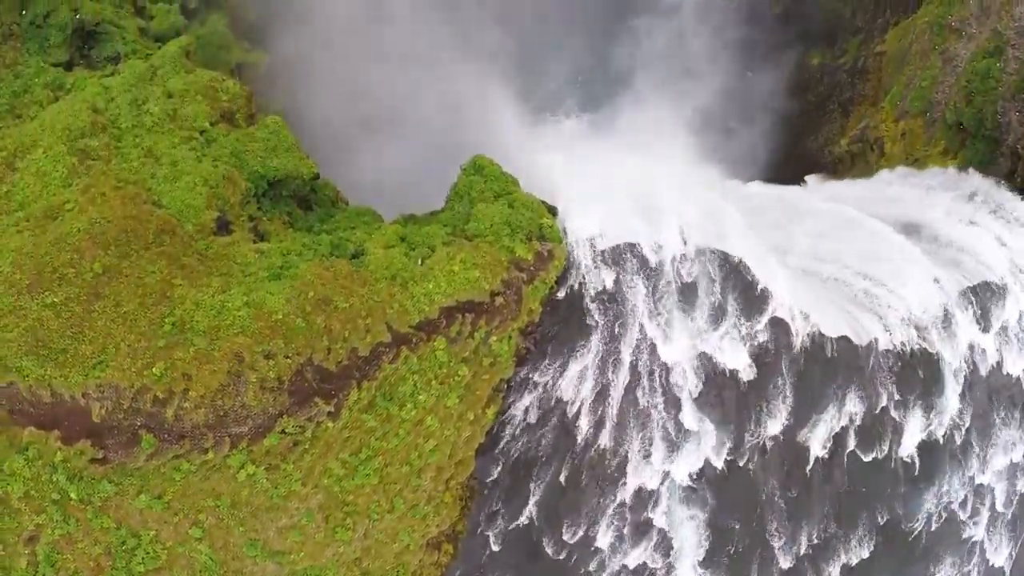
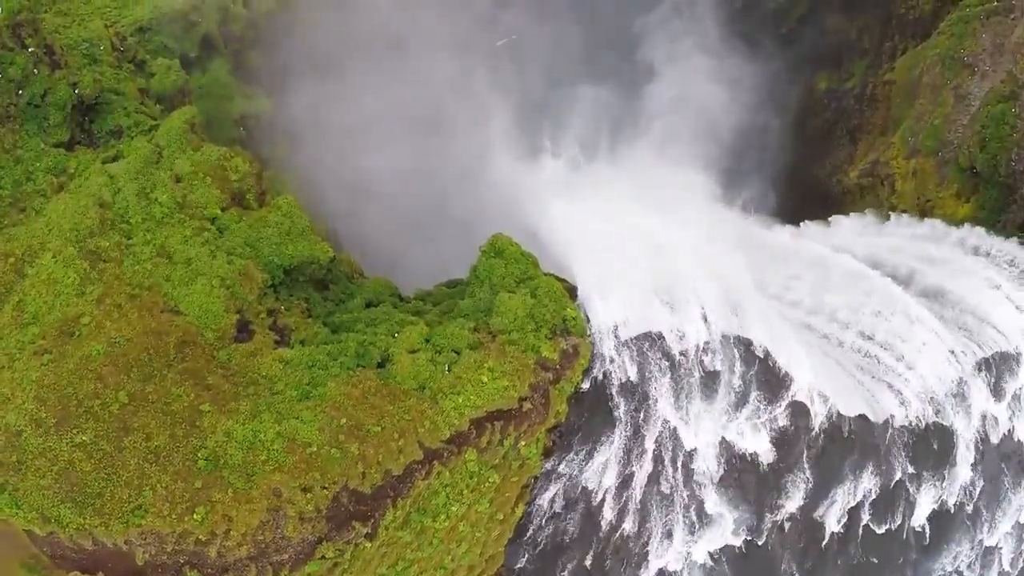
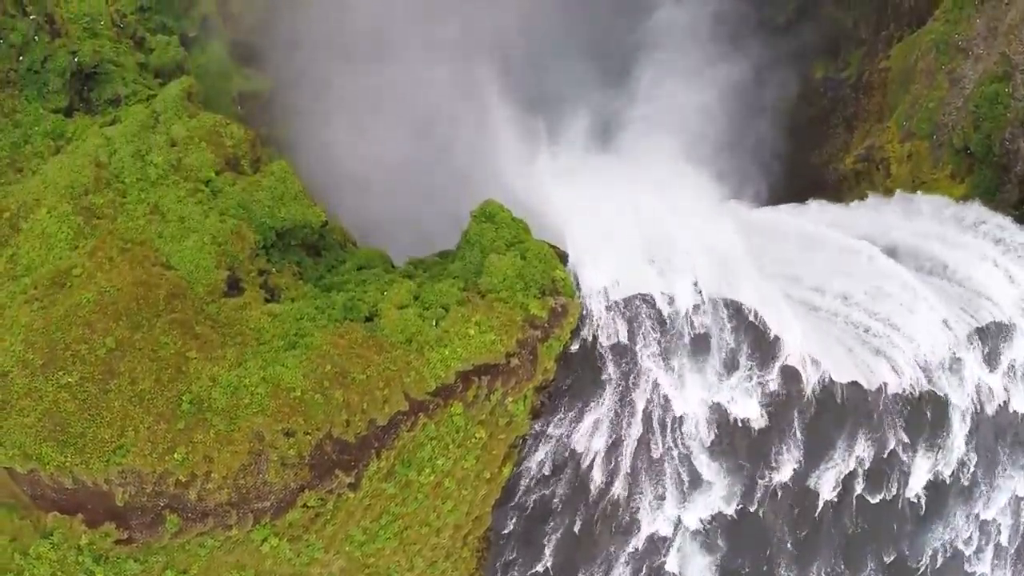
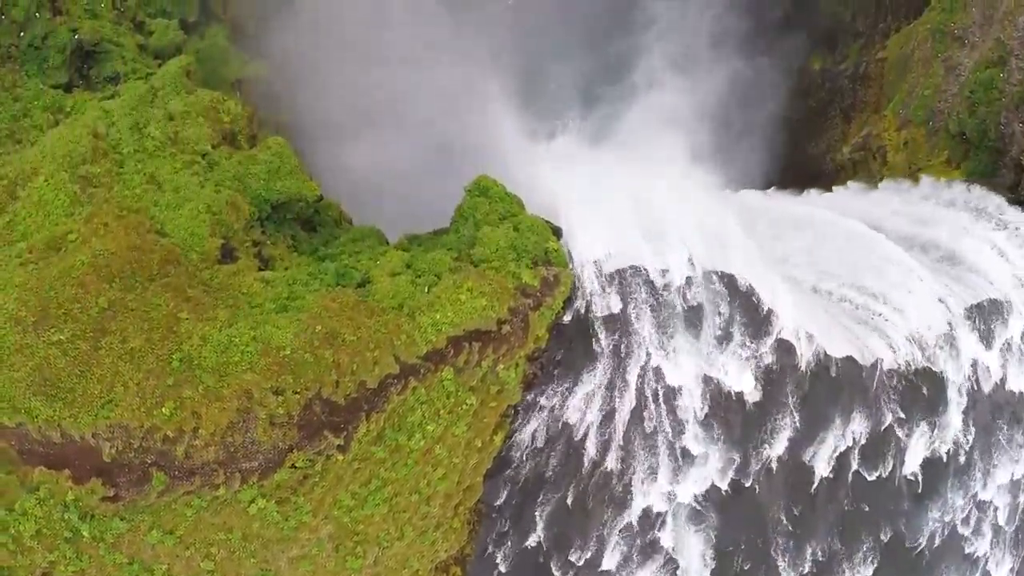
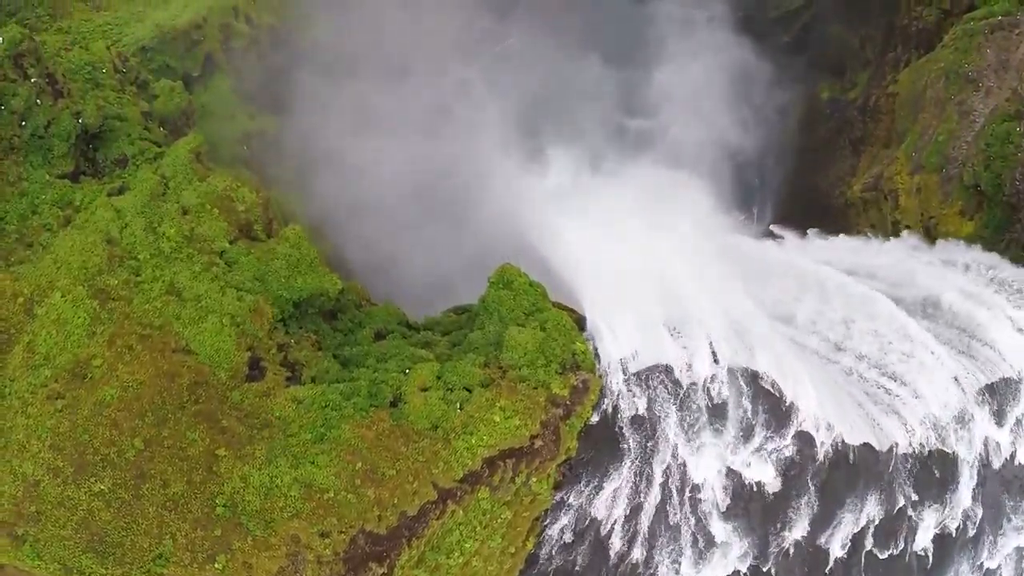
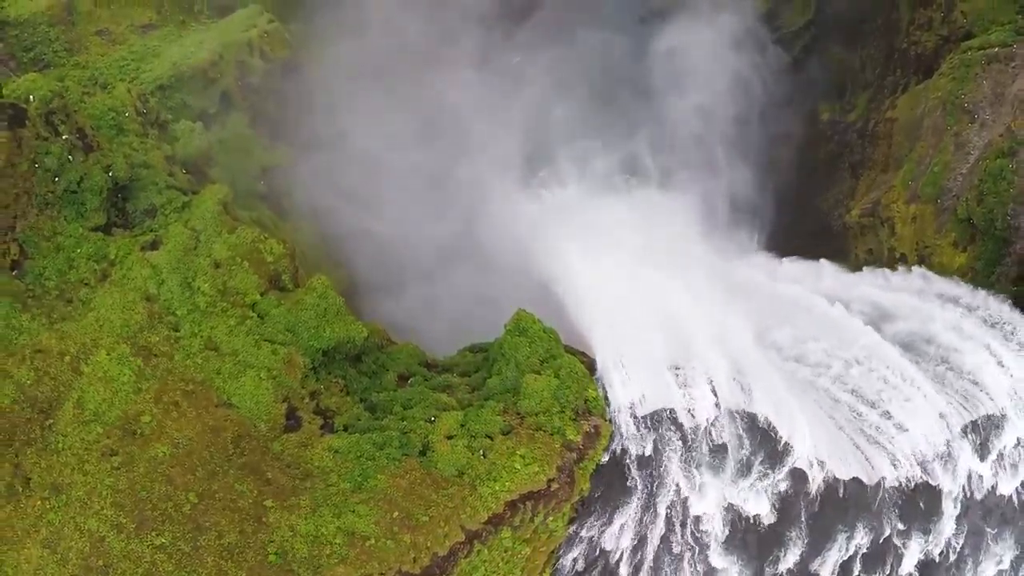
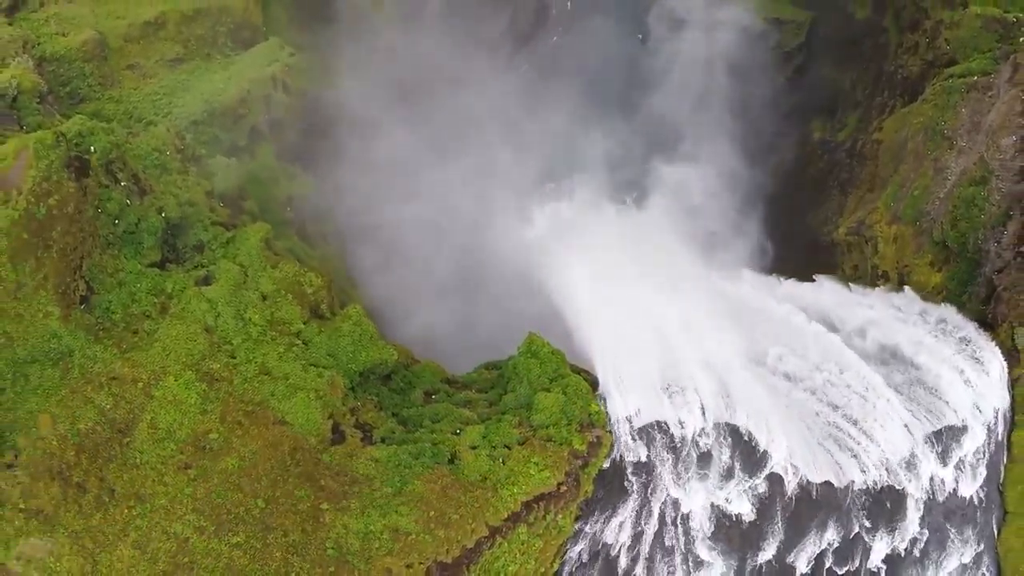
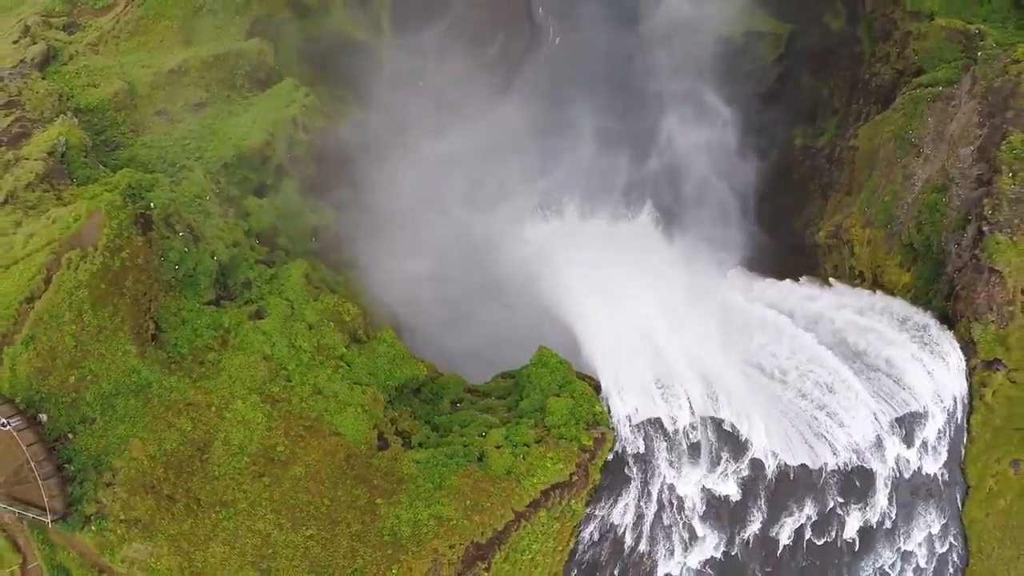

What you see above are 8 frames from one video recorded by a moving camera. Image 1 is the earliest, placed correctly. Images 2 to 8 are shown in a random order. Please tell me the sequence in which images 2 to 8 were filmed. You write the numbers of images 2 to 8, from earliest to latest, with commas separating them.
4, 3, 2, 5, 6, 7, 8
